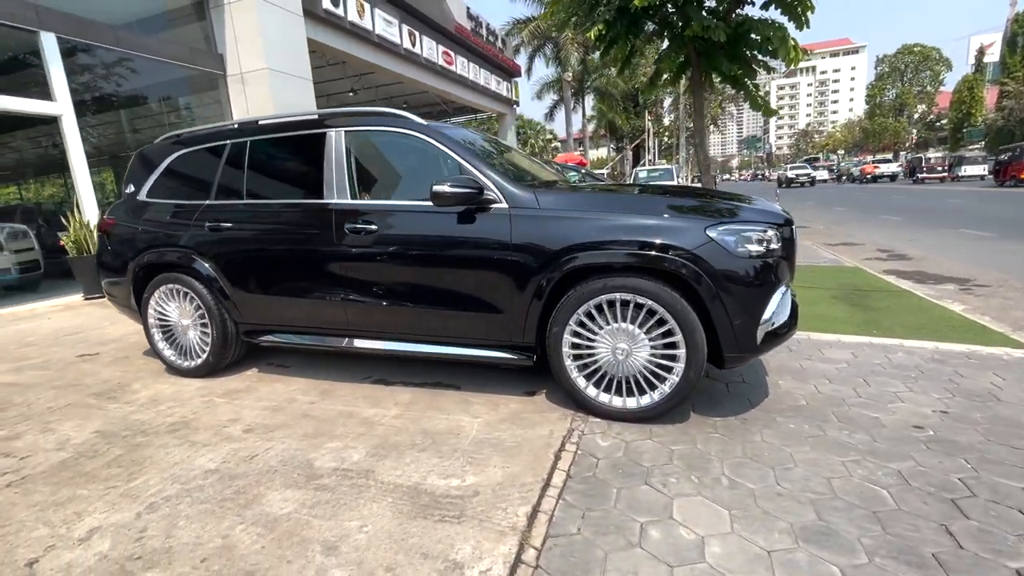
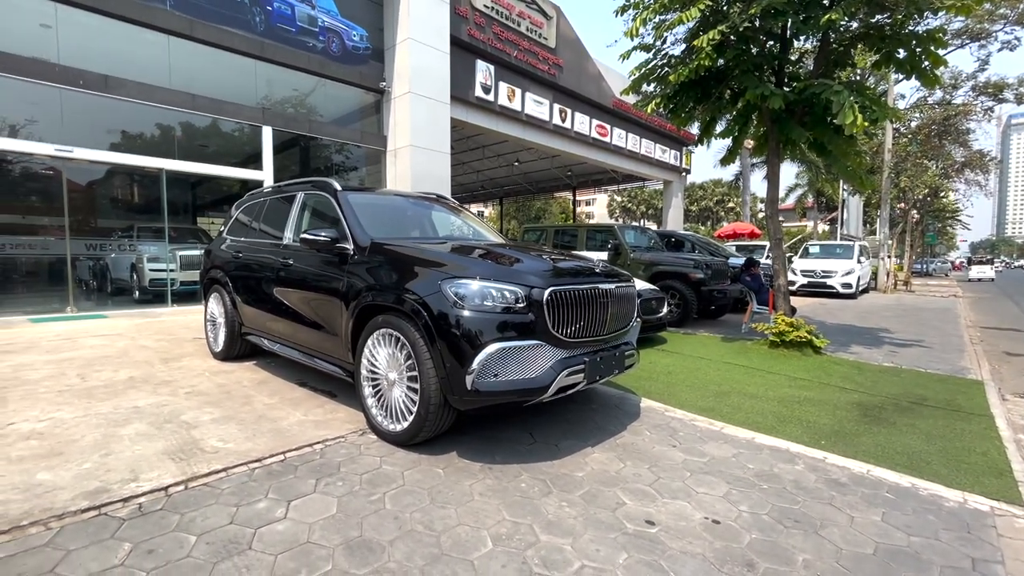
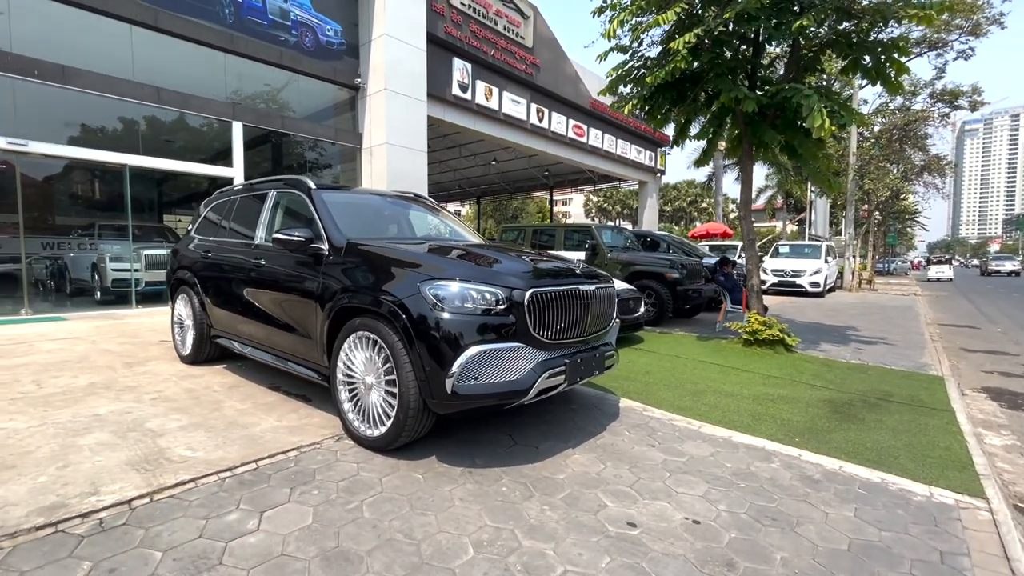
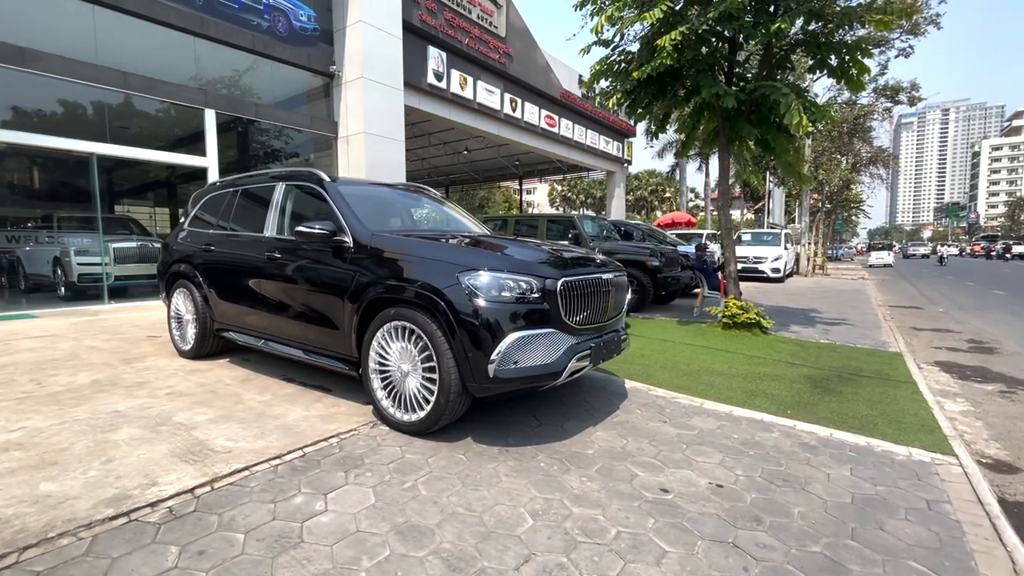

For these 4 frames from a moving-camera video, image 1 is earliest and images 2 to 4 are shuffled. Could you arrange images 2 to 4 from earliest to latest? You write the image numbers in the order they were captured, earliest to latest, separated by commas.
4, 3, 2
